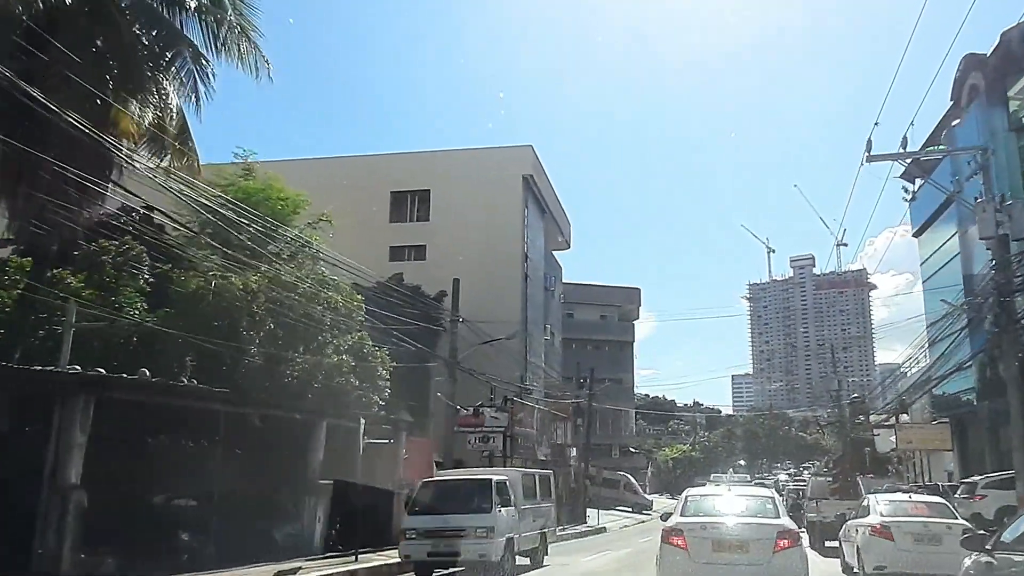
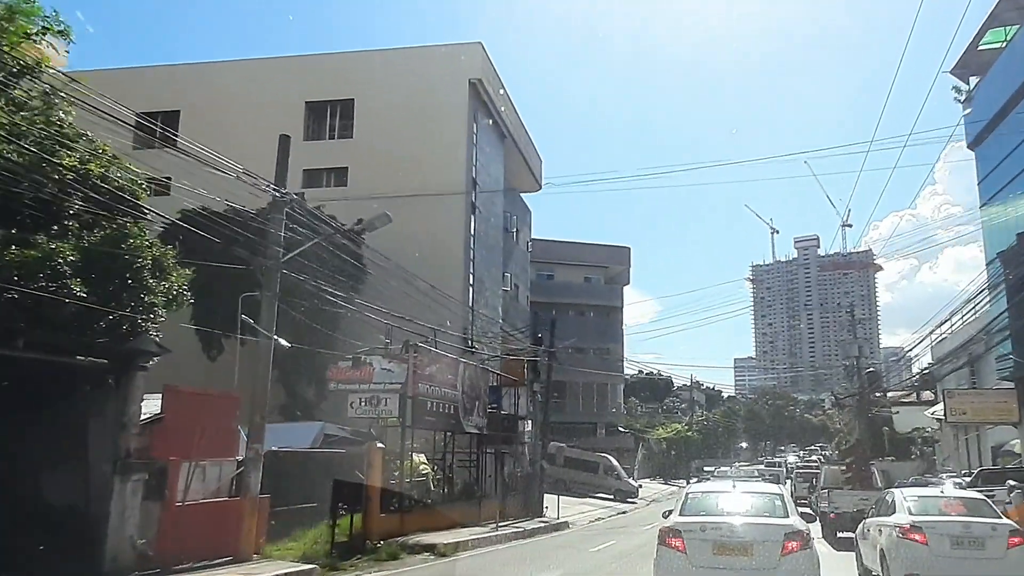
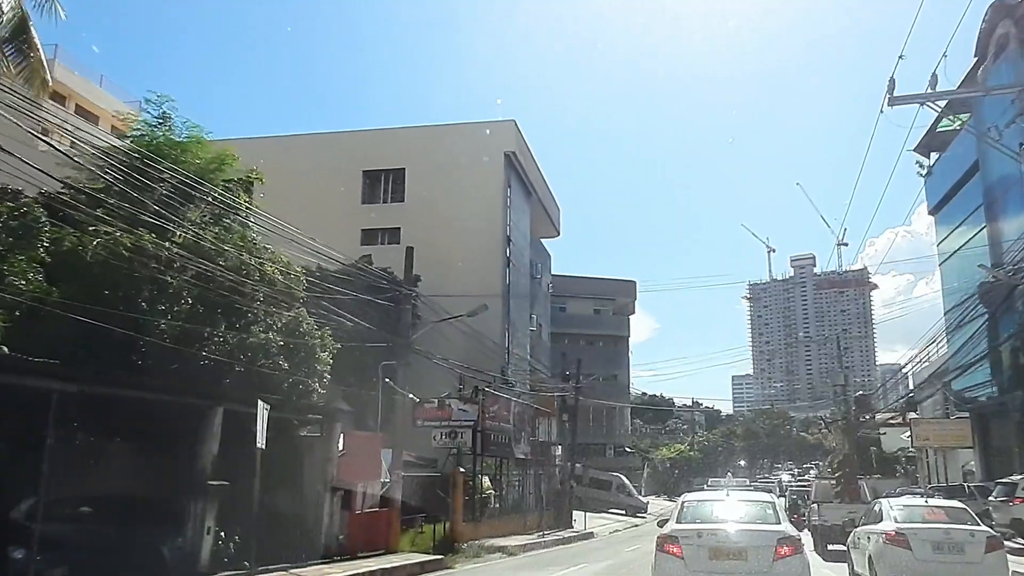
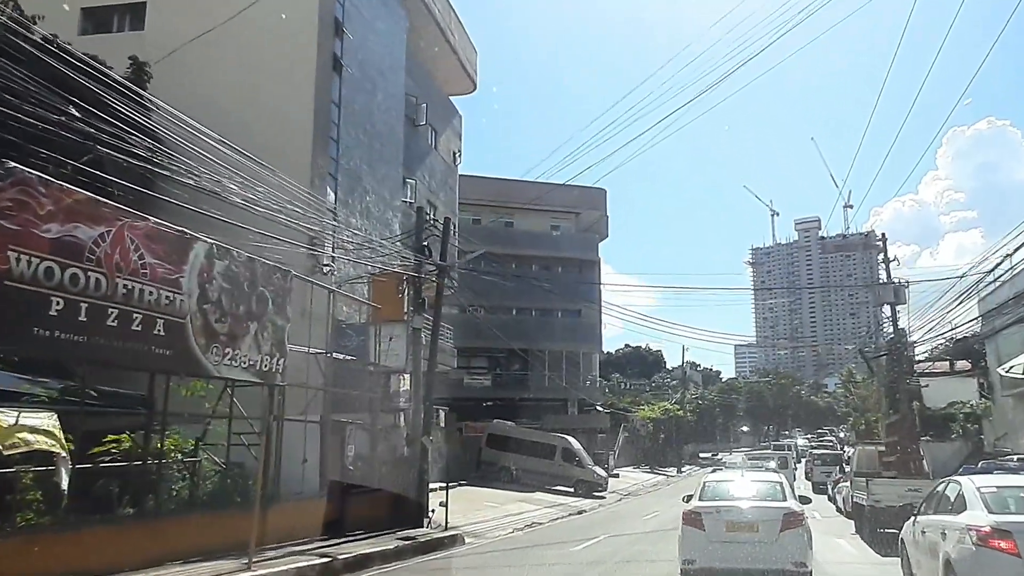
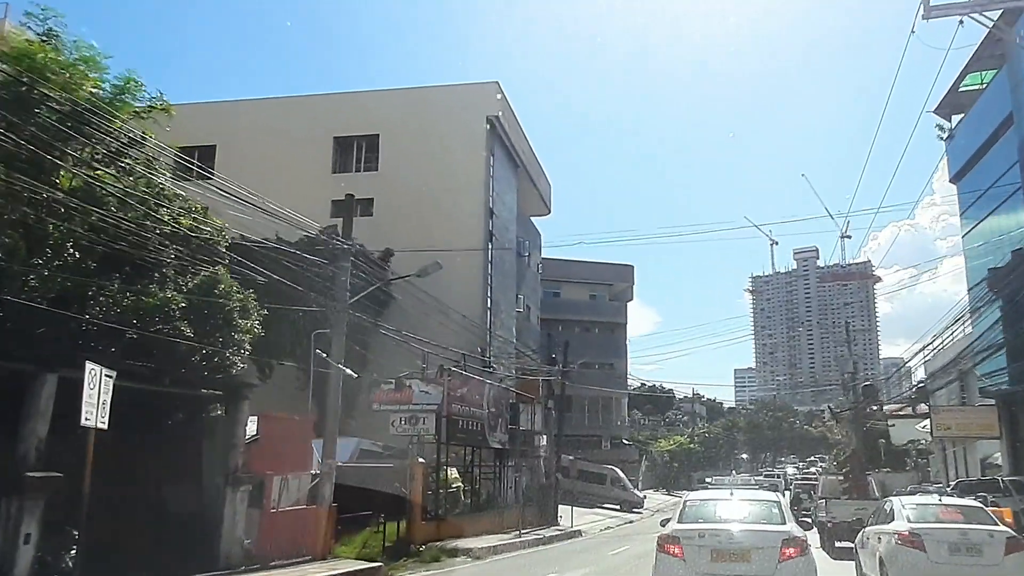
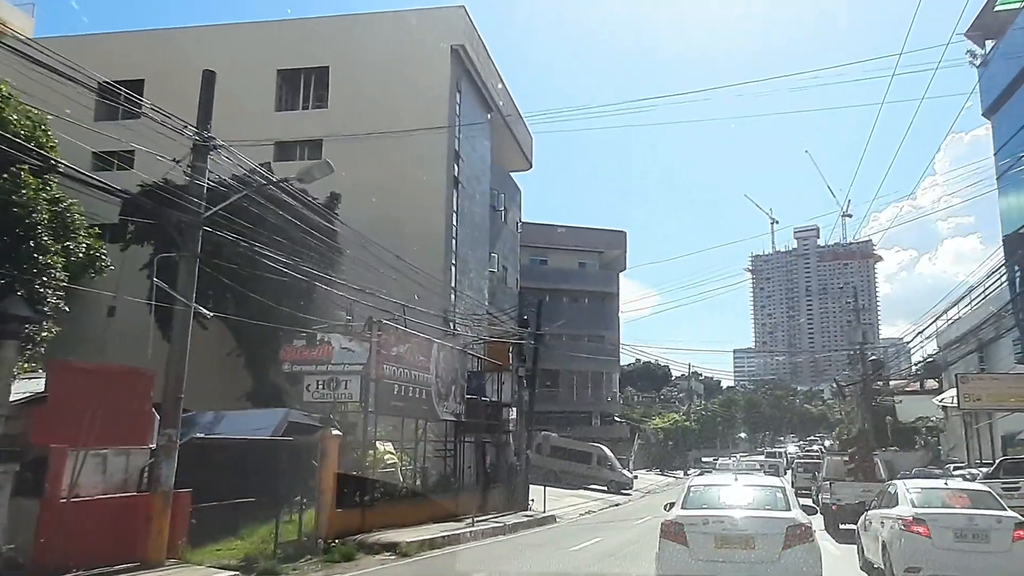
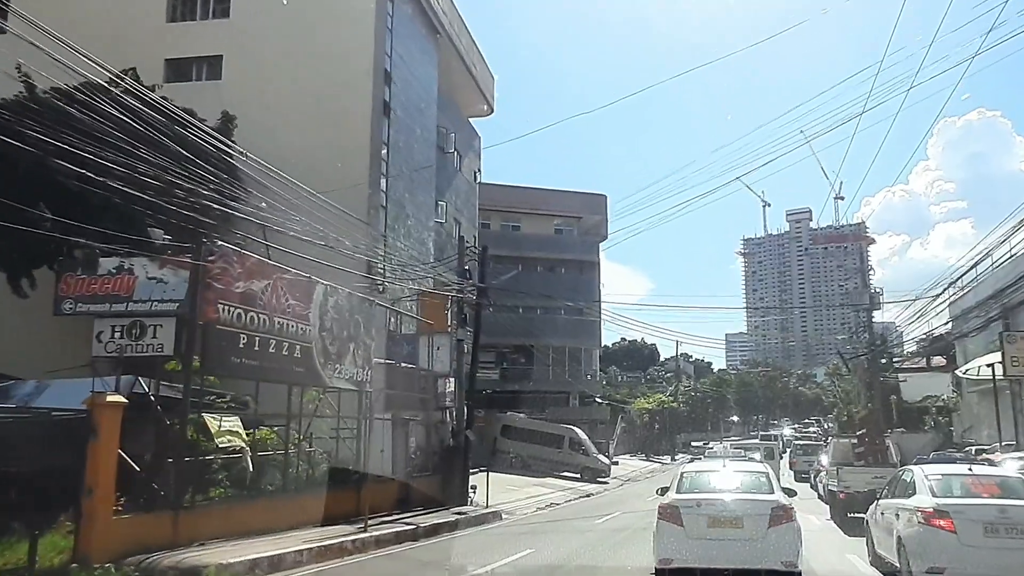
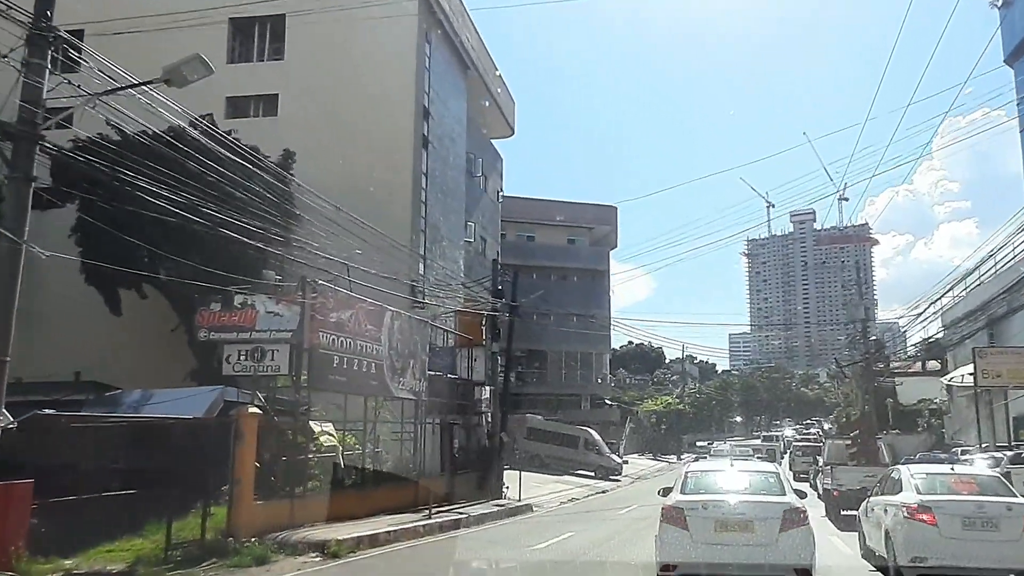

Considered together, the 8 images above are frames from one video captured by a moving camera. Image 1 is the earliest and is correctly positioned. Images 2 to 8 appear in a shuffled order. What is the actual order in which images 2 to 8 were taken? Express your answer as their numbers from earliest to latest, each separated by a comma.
3, 5, 2, 6, 8, 7, 4
